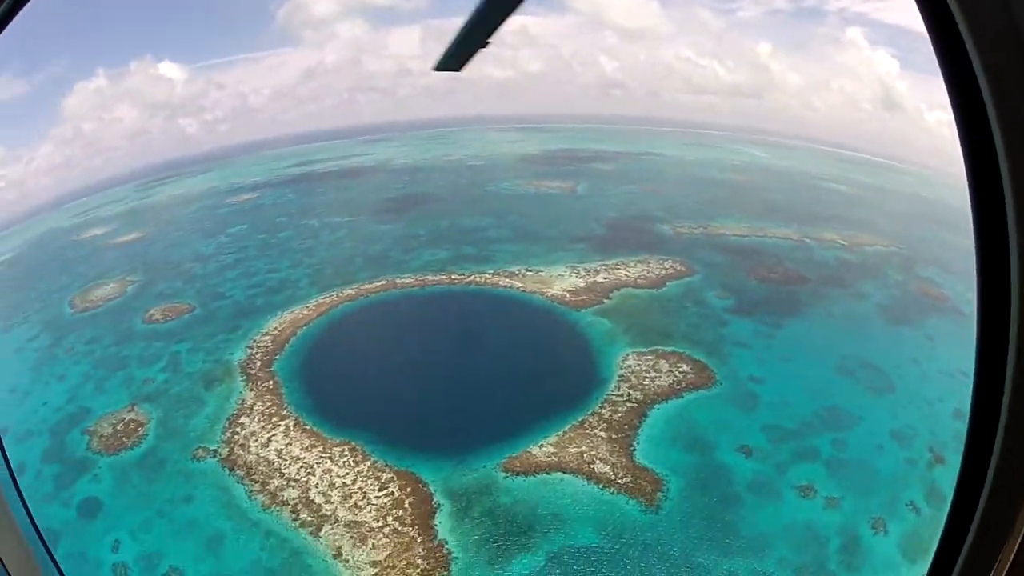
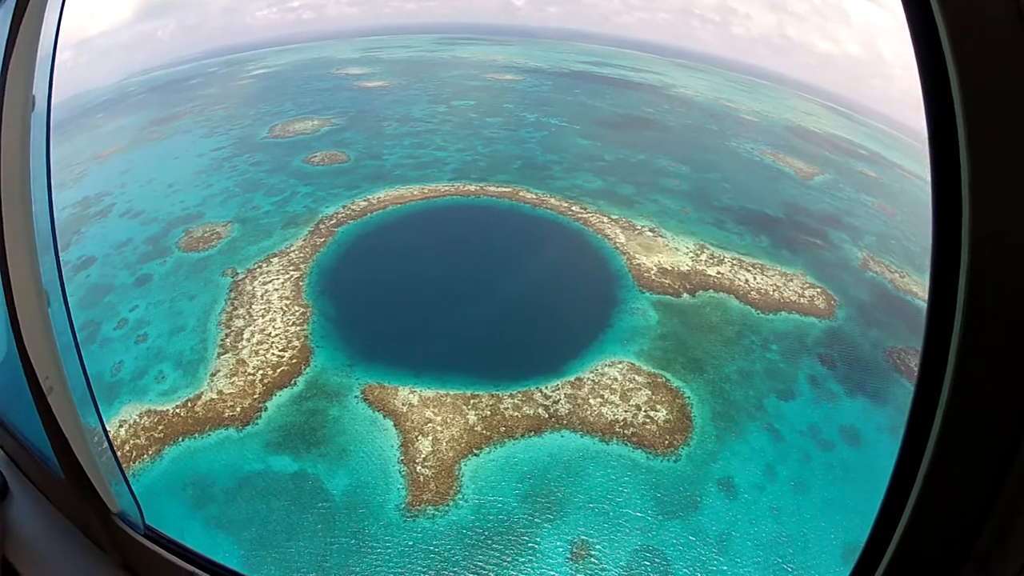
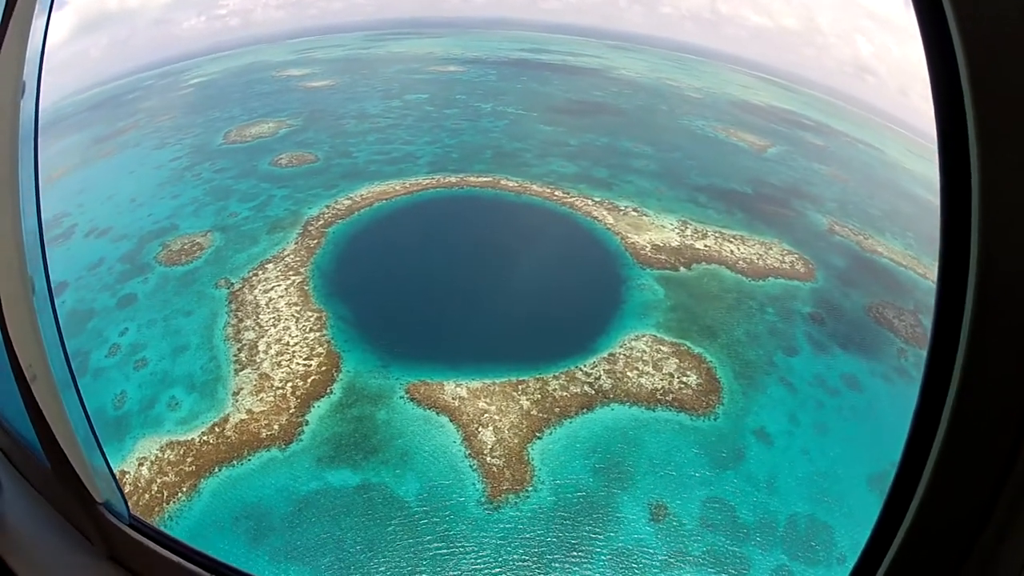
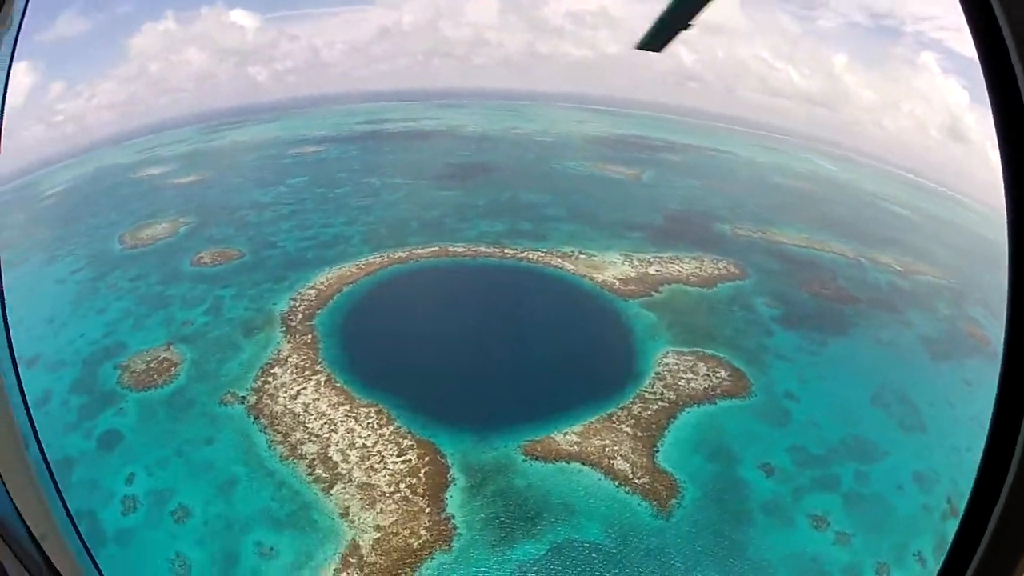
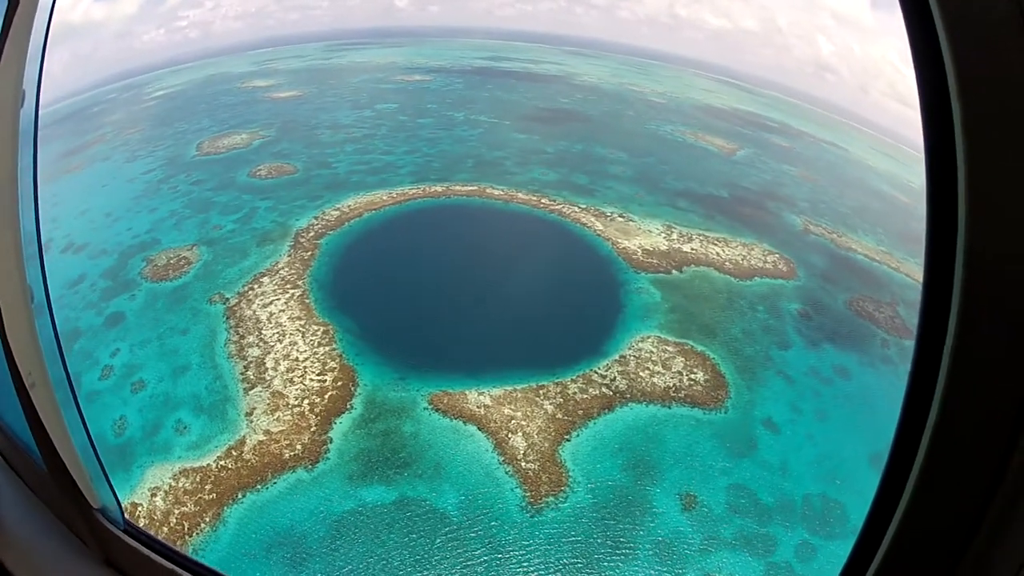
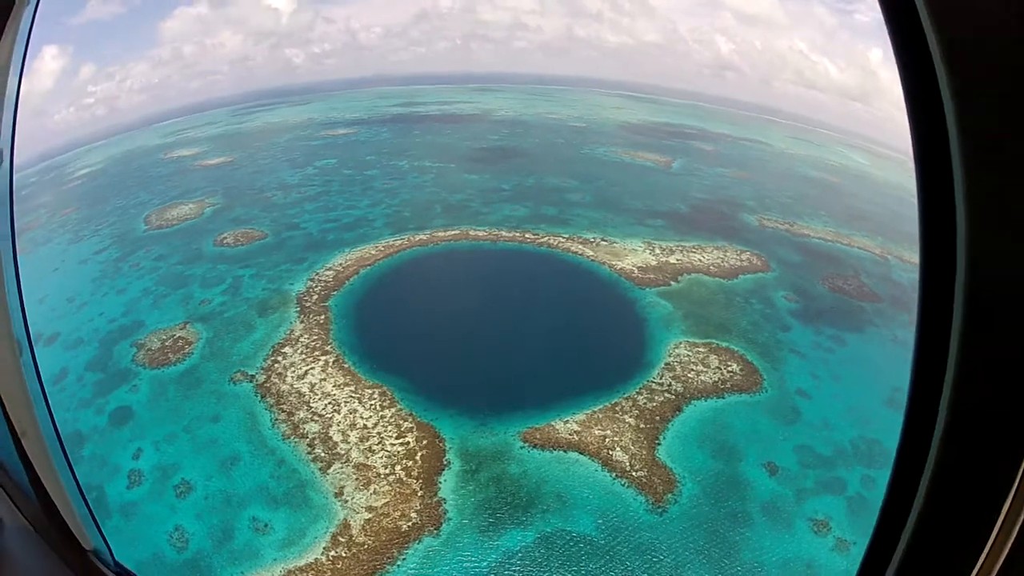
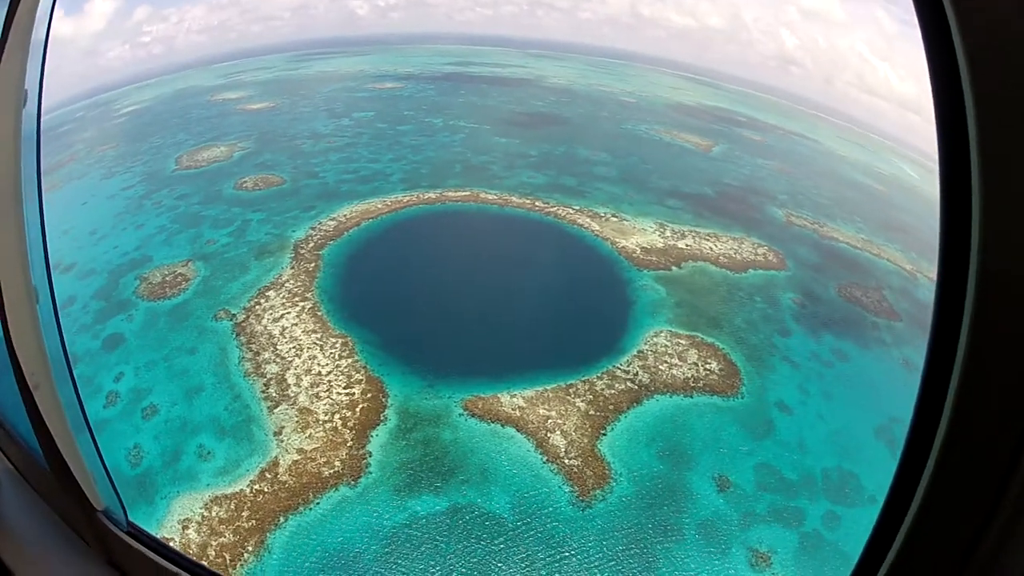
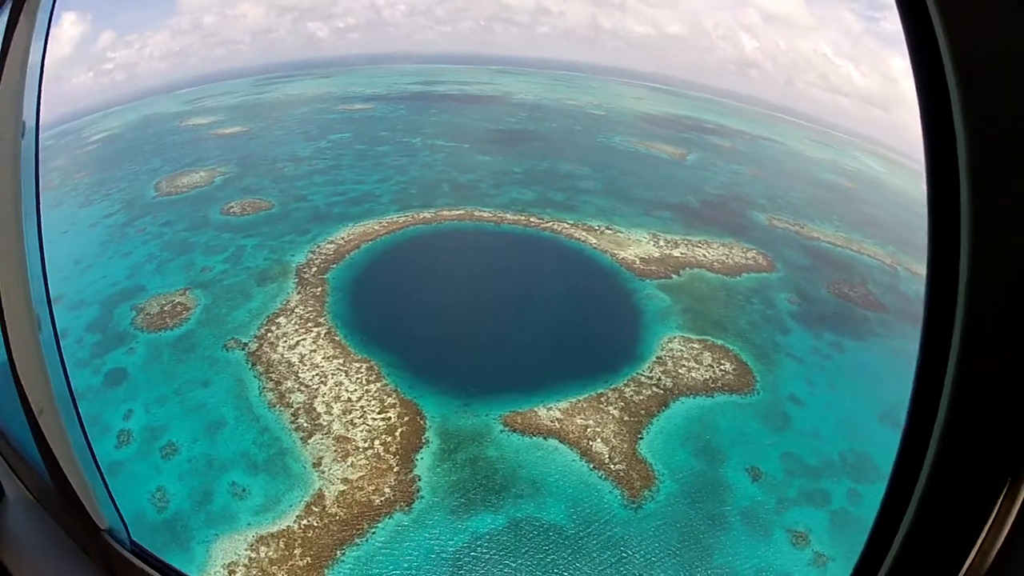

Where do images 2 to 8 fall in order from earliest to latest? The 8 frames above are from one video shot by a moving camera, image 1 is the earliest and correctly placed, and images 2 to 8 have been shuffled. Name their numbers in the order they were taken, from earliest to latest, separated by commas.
4, 6, 8, 7, 5, 3, 2
